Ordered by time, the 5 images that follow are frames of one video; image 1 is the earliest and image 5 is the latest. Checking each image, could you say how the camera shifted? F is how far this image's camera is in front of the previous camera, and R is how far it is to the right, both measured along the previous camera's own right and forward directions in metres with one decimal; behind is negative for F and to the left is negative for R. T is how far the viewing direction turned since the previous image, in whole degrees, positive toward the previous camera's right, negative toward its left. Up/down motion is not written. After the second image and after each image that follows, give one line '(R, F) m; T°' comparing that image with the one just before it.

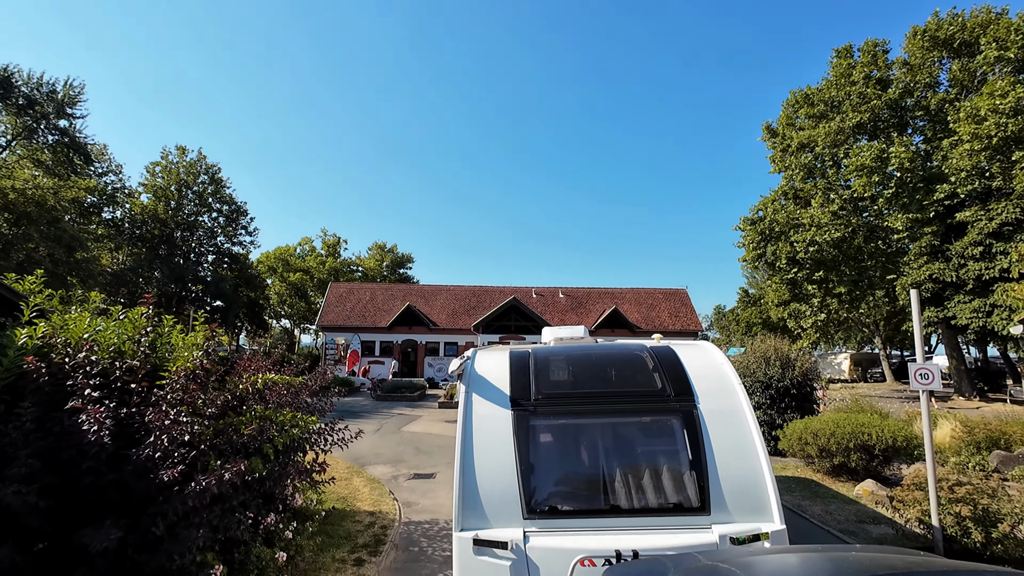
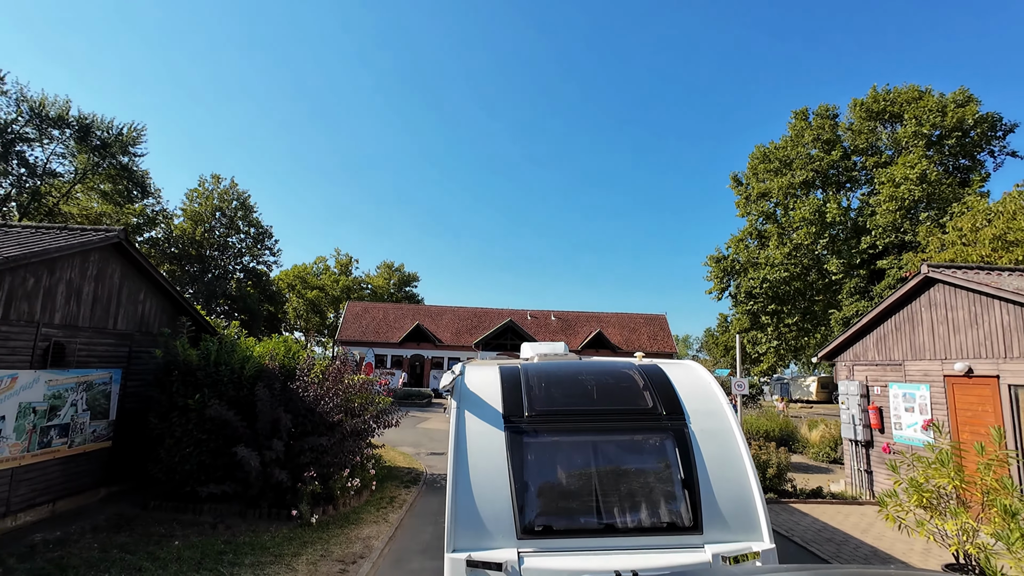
(+0.1, -1.1) m; 0°
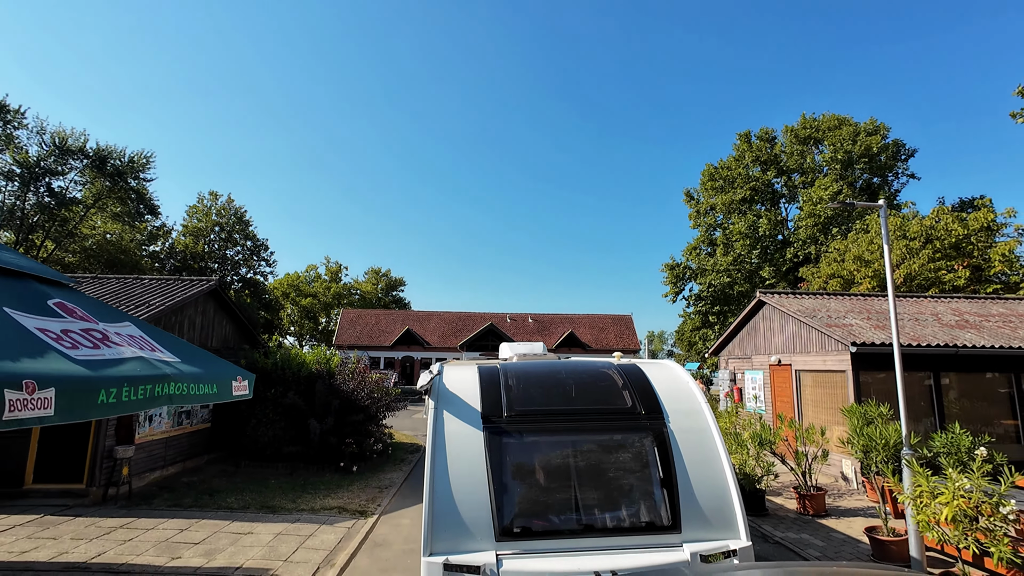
(+0.1, -1.0) m; +2°
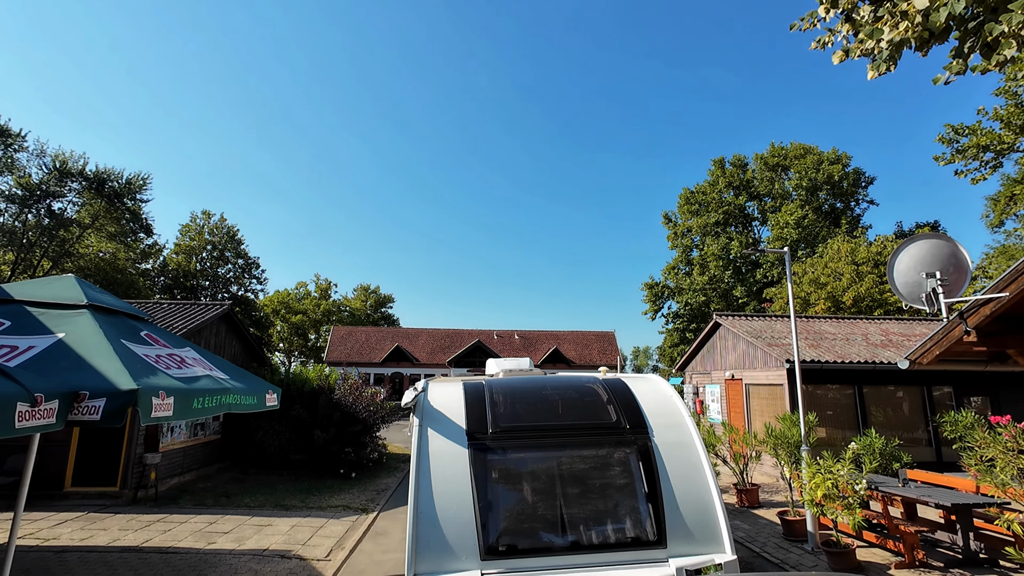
(0.0, -0.4) m; +1°
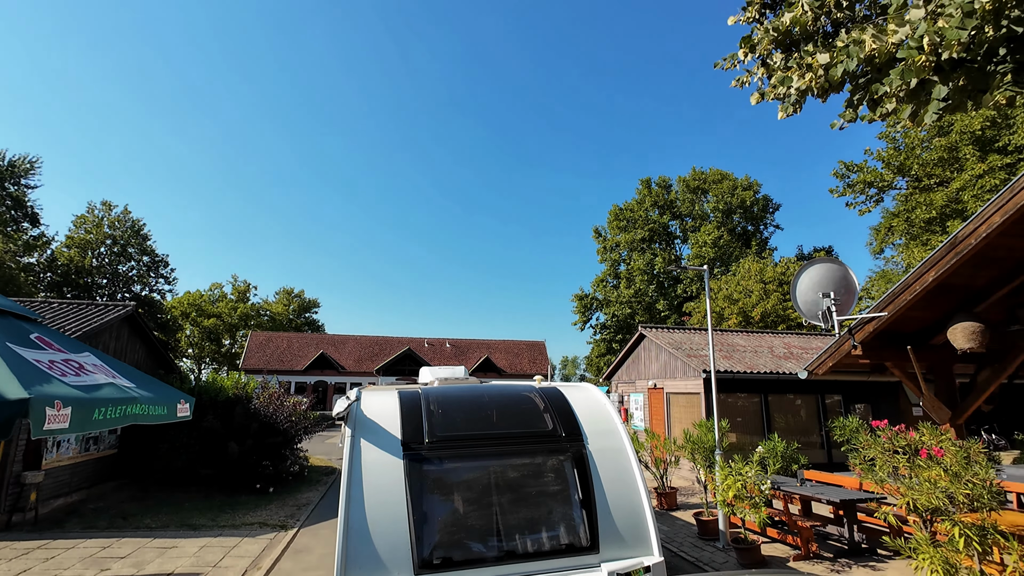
(0.0, 0.0) m; +8°
